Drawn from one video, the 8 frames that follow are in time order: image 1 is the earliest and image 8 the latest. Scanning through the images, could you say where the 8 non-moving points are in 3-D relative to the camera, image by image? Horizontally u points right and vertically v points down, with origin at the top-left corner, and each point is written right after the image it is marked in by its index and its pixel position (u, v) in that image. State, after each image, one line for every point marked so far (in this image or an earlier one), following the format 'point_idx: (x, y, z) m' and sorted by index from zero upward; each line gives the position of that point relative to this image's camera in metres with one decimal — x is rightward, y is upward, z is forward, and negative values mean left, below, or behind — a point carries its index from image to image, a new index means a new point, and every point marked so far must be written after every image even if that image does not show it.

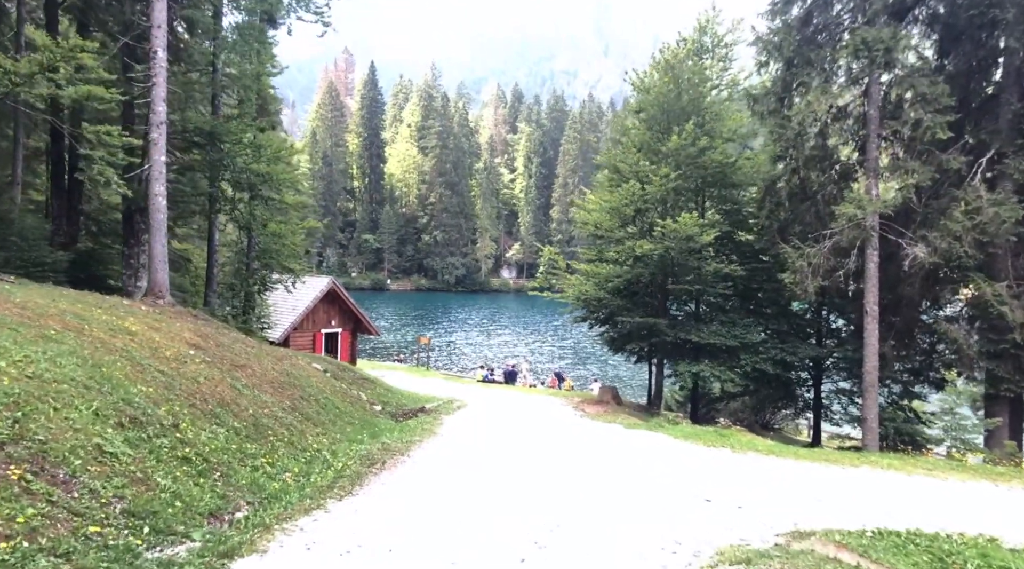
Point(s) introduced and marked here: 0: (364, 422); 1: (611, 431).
0: (-3.3, -3.1, +16.8) m
1: (+2.3, -3.4, +17.4) m
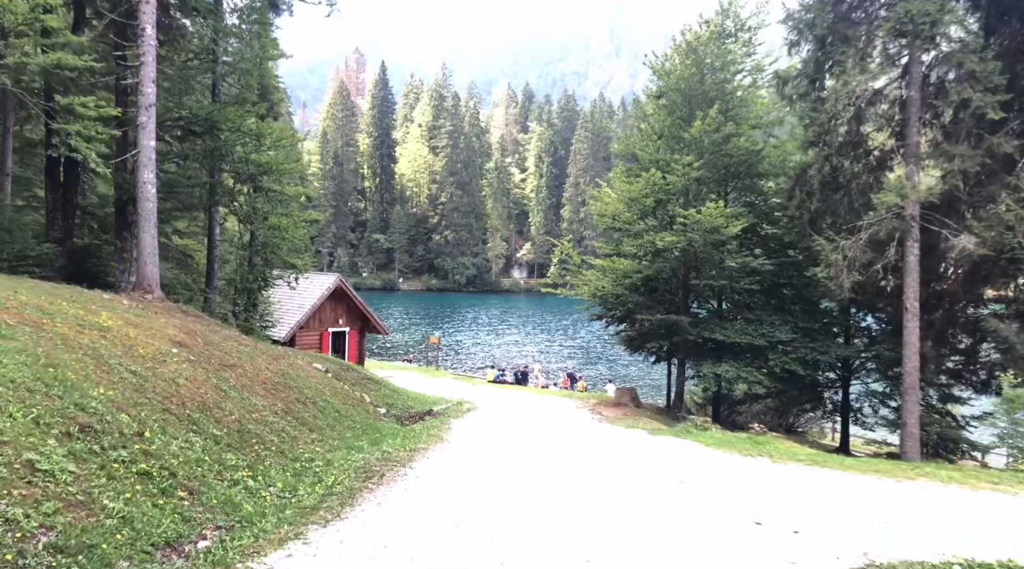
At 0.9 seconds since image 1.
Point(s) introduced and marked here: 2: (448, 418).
0: (-3.0, -3.0, +15.6) m
1: (+2.6, -3.3, +16.1) m
2: (-1.6, -3.4, +18.9) m
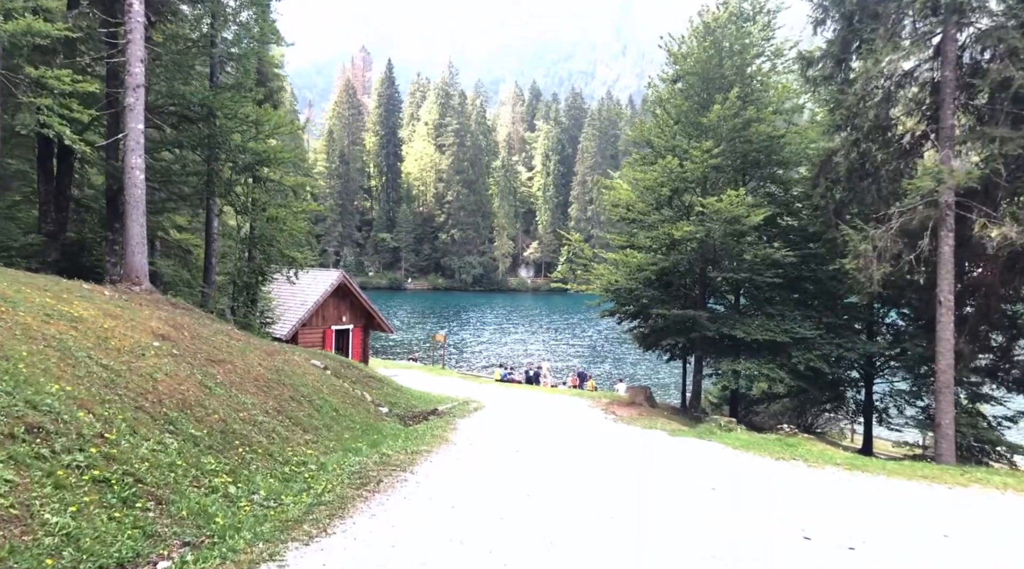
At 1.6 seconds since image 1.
0: (-2.8, -2.8, +14.6) m
1: (+2.8, -3.1, +15.1) m
2: (-1.4, -3.2, +17.9) m
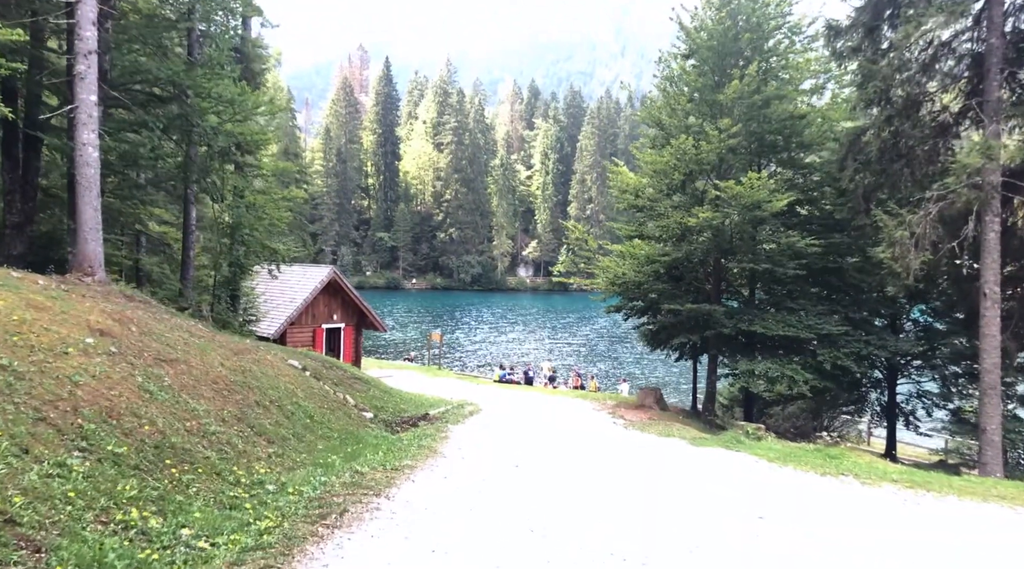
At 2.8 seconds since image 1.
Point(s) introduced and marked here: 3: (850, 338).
0: (-2.9, -2.6, +12.9) m
1: (+2.8, -2.9, +13.3) m
2: (-1.4, -3.0, +16.2) m
3: (+8.6, -1.4, +19.1) m
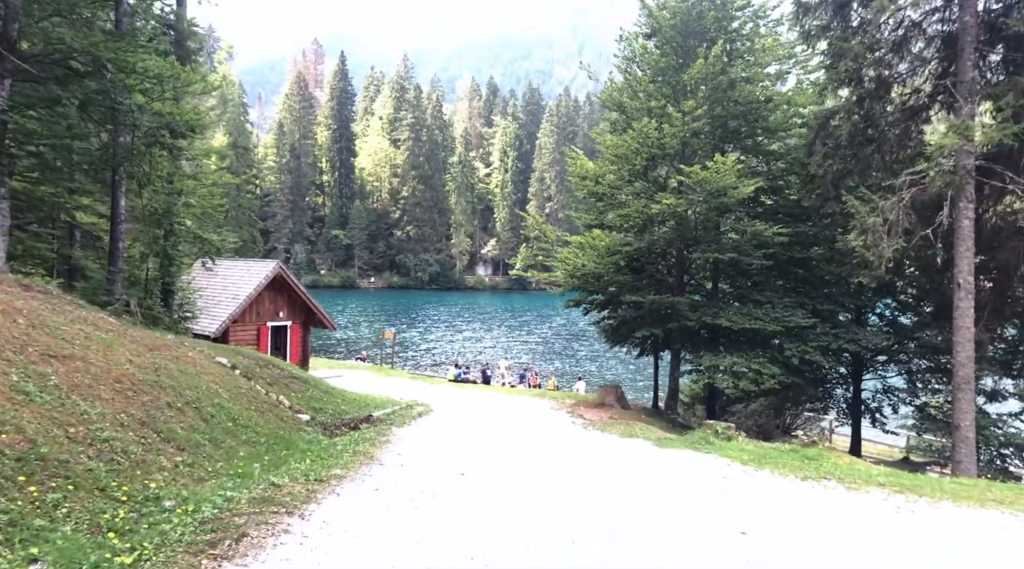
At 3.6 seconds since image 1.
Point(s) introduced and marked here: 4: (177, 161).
0: (-3.7, -2.4, +11.5) m
1: (+1.9, -2.7, +12.3) m
2: (-2.4, -2.8, +14.9) m
3: (+7.4, -1.1, +18.3) m
4: (-9.0, +3.4, +19.8) m
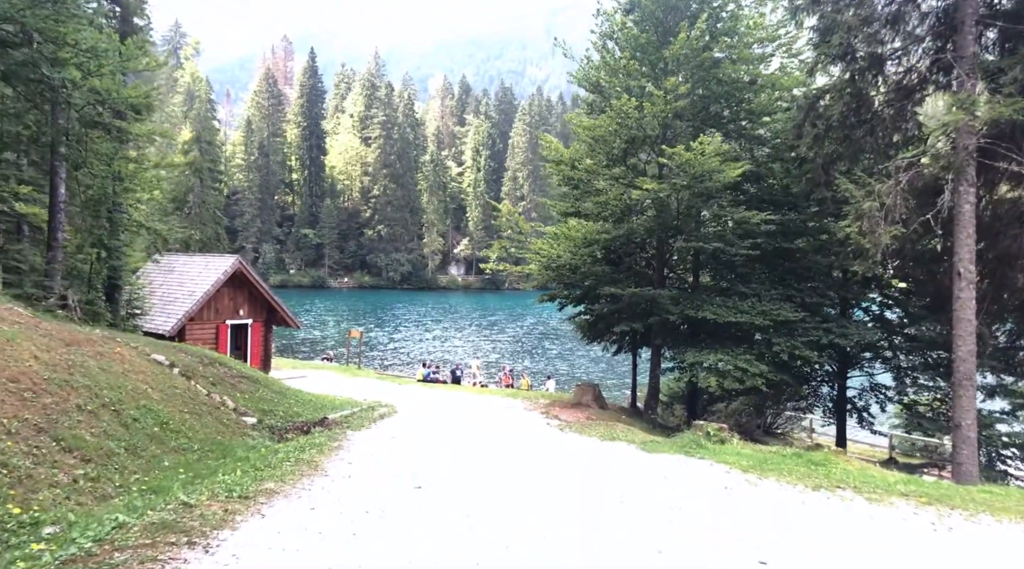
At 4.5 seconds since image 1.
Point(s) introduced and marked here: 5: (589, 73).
0: (-4.1, -2.2, +10.1) m
1: (+1.5, -2.5, +11.0) m
2: (-2.9, -2.6, +13.5) m
3: (+6.8, -0.9, +17.3) m
4: (-9.7, +3.6, +18.2) m
5: (+1.9, +5.2, +18.6) m
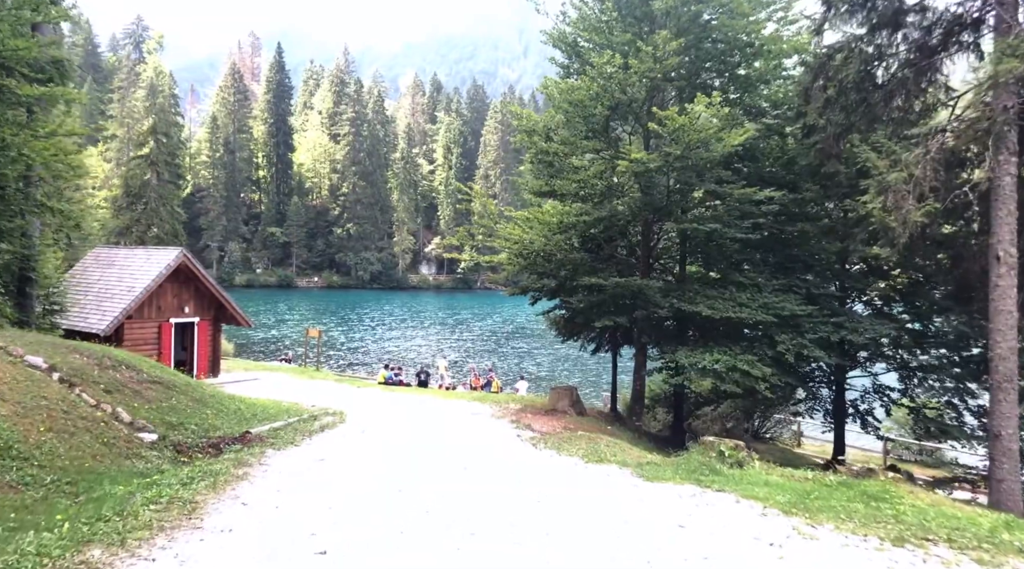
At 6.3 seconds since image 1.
0: (-4.5, -2.0, +7.6) m
1: (+1.0, -2.3, +8.8) m
2: (-3.5, -2.4, +11.1) m
3: (+6.1, -0.7, +15.2) m
4: (-10.4, +3.8, +15.5) m
5: (+1.1, +5.4, +16.3) m
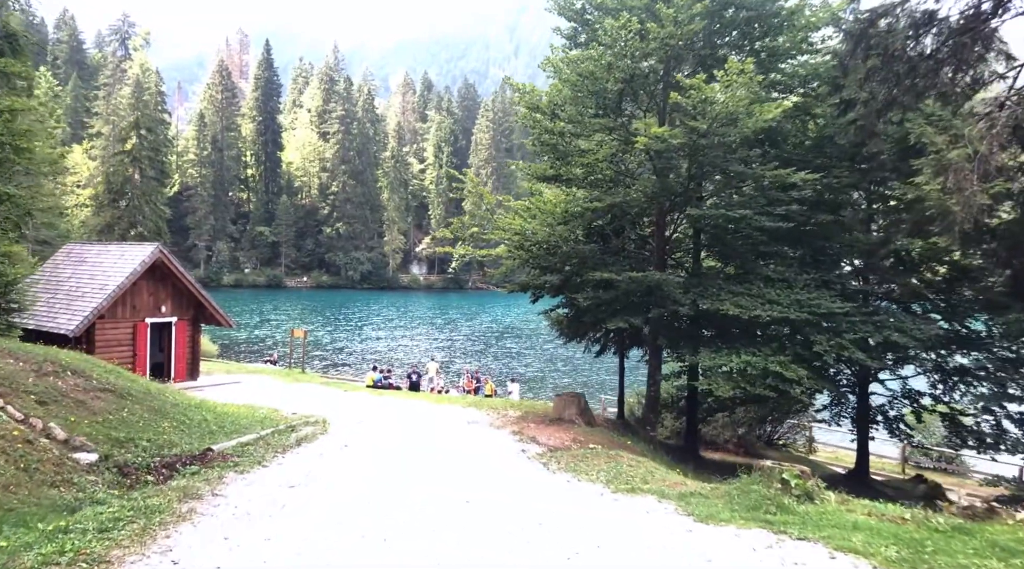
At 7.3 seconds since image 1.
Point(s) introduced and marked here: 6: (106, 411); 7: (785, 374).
0: (-4.4, -1.9, +5.9) m
1: (+1.1, -2.2, +7.2) m
2: (-3.4, -2.3, +9.4) m
3: (+6.1, -0.6, +13.7) m
4: (-10.4, +3.9, +13.8) m
5: (+1.2, +5.5, +14.7) m
6: (-5.6, -1.7, +10.4) m
7: (+4.6, -1.5, +12.8) m
